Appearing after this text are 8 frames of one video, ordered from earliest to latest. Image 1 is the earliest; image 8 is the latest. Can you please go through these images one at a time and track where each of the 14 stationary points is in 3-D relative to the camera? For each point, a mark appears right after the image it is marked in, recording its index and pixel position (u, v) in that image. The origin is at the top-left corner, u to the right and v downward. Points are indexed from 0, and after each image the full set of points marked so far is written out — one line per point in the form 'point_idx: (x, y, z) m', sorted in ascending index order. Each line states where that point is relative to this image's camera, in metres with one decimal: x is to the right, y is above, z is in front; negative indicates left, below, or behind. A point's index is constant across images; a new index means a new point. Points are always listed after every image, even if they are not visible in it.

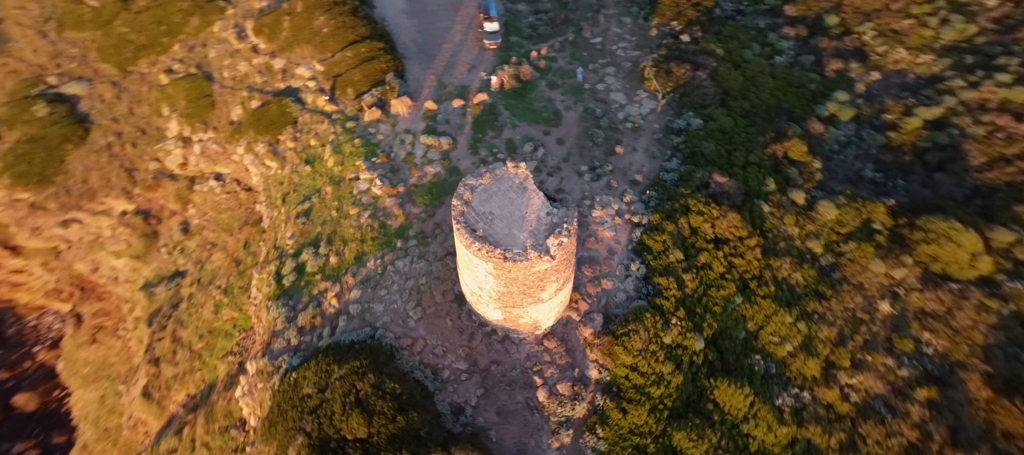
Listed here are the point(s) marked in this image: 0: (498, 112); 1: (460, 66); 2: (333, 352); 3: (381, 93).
0: (-0.6, +4.9, +17.8) m
1: (-2.7, +7.8, +20.4) m
2: (-4.8, -3.3, +11.2) m
3: (-5.9, +5.7, +18.4) m
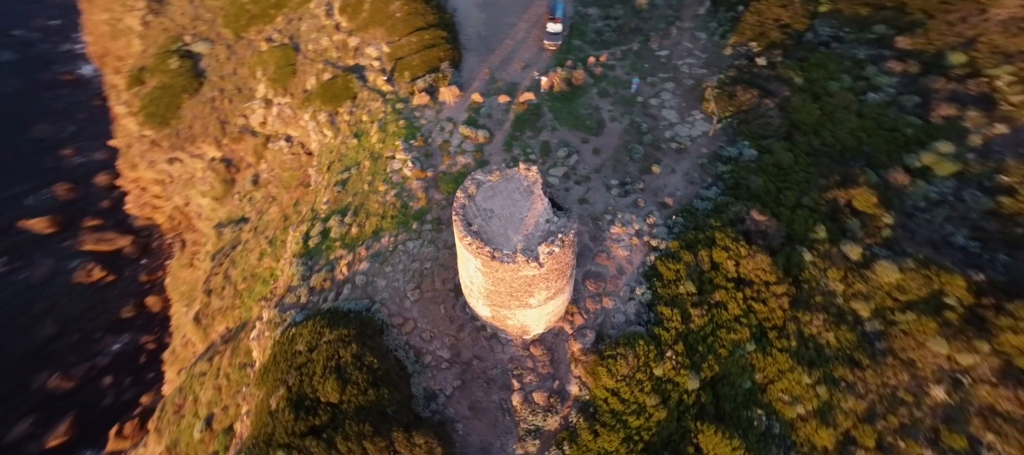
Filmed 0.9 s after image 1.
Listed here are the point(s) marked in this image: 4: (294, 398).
0: (+1.3, +4.8, +17.8) m
1: (0.0, +8.0, +20.6) m
2: (-5.2, -2.5, +11.9) m
3: (-3.7, +6.6, +19.1) m
4: (-5.4, -4.3, +10.3) m
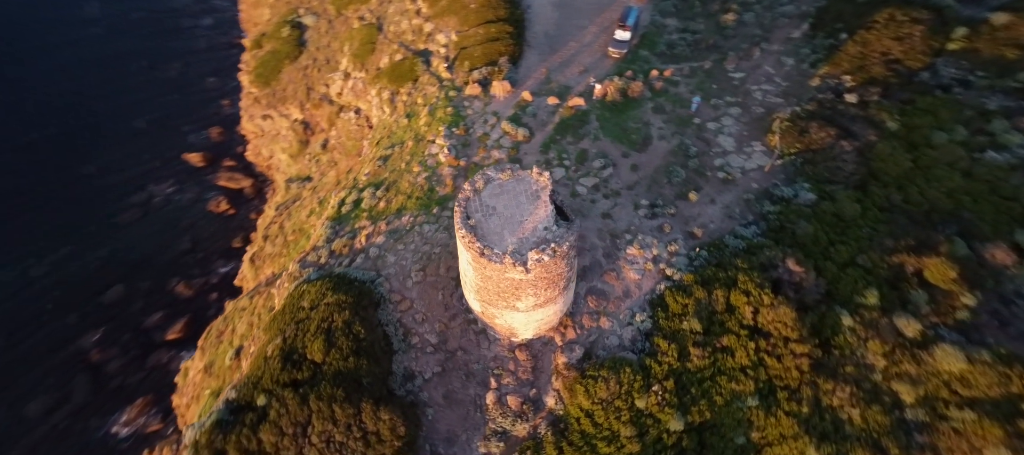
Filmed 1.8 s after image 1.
0: (+3.2, +4.4, +17.4) m
1: (+2.9, +7.7, +20.3) m
2: (-5.3, -1.5, +12.7) m
3: (-1.2, +7.0, +19.4) m
4: (-6.0, -3.3, +11.2) m
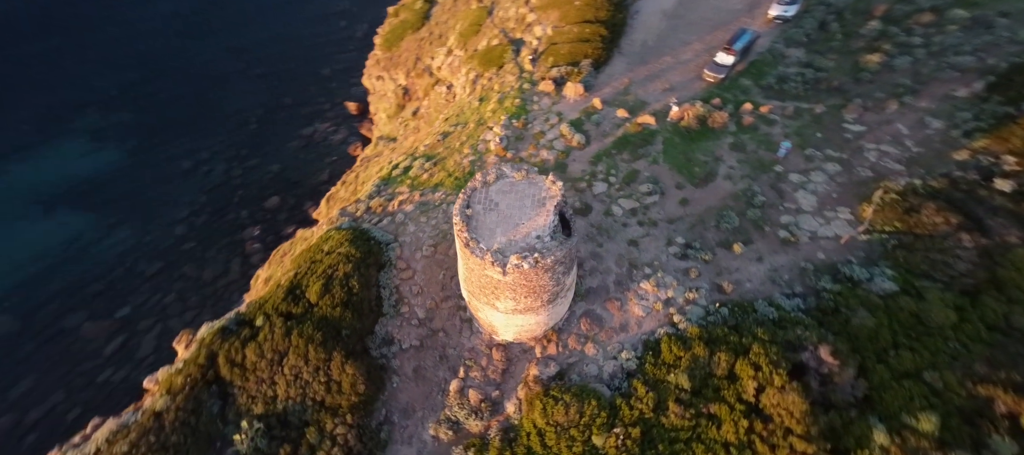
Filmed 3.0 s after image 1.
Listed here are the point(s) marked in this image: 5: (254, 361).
0: (+5.5, +3.3, +16.3) m
1: (+6.7, +6.5, +19.1) m
2: (-5.0, -0.2, +13.6) m
3: (+2.4, +6.9, +19.1) m
4: (-6.4, -1.6, +12.3) m
5: (-6.7, -3.5, +11.0) m
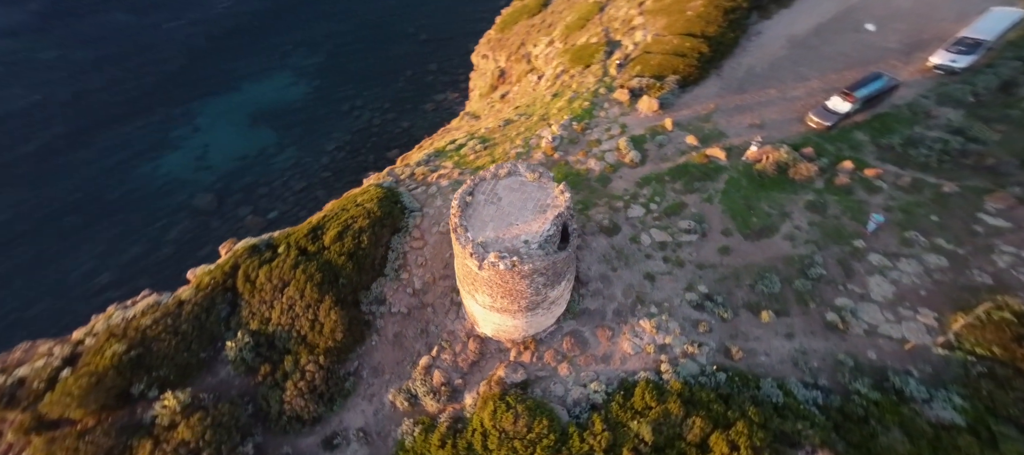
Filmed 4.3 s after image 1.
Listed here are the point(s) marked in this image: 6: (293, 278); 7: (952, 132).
0: (+7.2, +1.8, +14.8) m
1: (+9.7, +4.5, +17.2) m
2: (-4.2, +1.1, +14.3) m
3: (+5.7, +6.0, +18.0) m
4: (-6.2, +0.1, +13.4) m
5: (-7.2, -1.6, +12.2) m
6: (-6.2, -1.4, +12.0) m
7: (+17.0, +3.7, +16.8) m
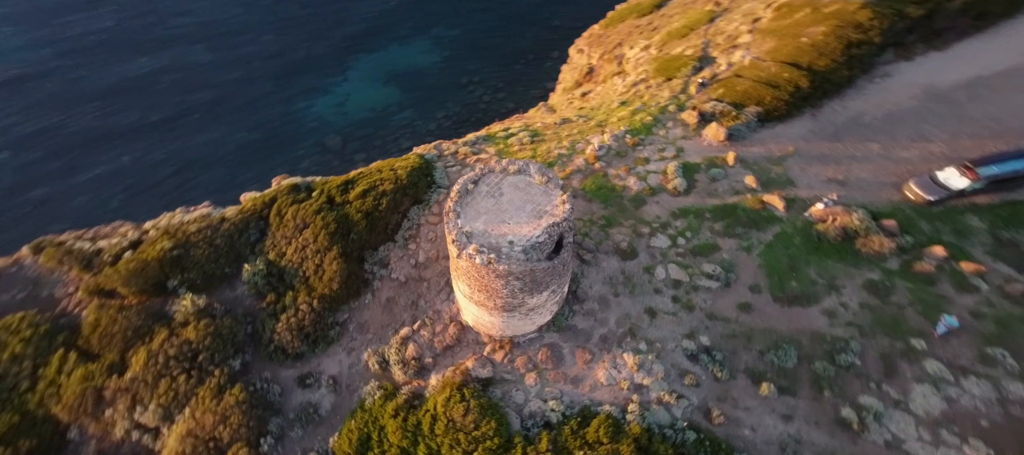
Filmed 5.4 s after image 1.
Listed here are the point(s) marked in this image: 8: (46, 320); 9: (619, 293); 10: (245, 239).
0: (+8.0, 0.0, +13.3) m
1: (+11.4, +2.1, +15.2) m
2: (-3.1, +2.1, +14.7) m
3: (+8.2, +4.5, +16.5) m
4: (-5.4, +1.6, +14.2) m
5: (-7.0, +0.3, +13.2) m
6: (-6.1, +0.2, +12.9) m
7: (+18.2, -0.4, +13.6) m
8: (-15.8, -3.1, +14.4) m
9: (+3.0, -1.9, +12.0) m
10: (-8.6, -0.4, +13.7) m
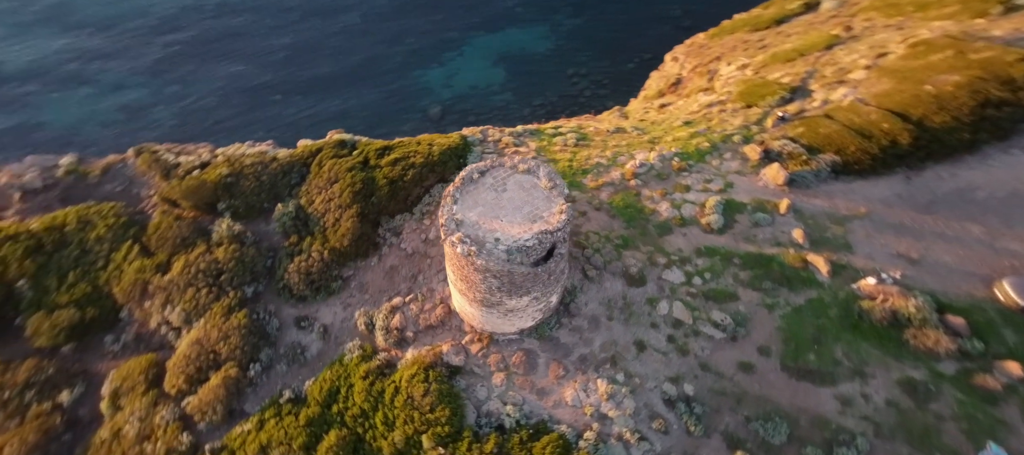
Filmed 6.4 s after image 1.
0: (+8.1, -1.7, +12.0) m
1: (+12.2, -0.5, +13.2) m
2: (-1.9, +2.8, +14.9) m
3: (+9.8, +2.6, +14.9) m
4: (-4.3, +2.9, +14.8) m
5: (-6.2, +1.9, +14.2) m
6: (-5.4, +1.6, +13.7) m
7: (+17.9, -4.5, +10.6) m
8: (-15.3, +0.6, +16.7) m
9: (+2.8, -2.5, +11.5) m
10: (-7.9, +1.6, +14.8) m
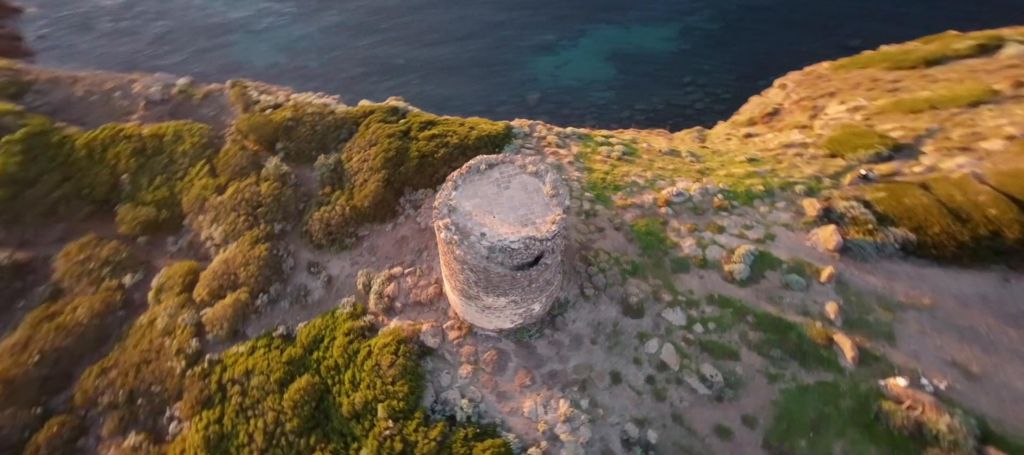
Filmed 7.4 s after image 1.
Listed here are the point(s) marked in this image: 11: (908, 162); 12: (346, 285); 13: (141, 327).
0: (+7.6, -3.5, +10.7) m
1: (+12.0, -3.3, +11.2) m
2: (-0.5, +3.2, +15.0) m
3: (+10.7, +0.3, +13.2) m
4: (-2.8, +3.8, +15.2) m
5: (-5.0, +3.3, +14.9) m
6: (-4.4, +2.8, +14.3) m
7: (+16.2, -8.5, +8.0) m
8: (-13.6, +4.1, +18.9) m
9: (+2.2, -3.0, +11.1) m
10: (-6.6, +3.5, +15.8) m
11: (+14.6, +2.5, +16.1) m
12: (-5.1, -1.7, +12.9) m
13: (-12.0, -3.2, +13.6) m
